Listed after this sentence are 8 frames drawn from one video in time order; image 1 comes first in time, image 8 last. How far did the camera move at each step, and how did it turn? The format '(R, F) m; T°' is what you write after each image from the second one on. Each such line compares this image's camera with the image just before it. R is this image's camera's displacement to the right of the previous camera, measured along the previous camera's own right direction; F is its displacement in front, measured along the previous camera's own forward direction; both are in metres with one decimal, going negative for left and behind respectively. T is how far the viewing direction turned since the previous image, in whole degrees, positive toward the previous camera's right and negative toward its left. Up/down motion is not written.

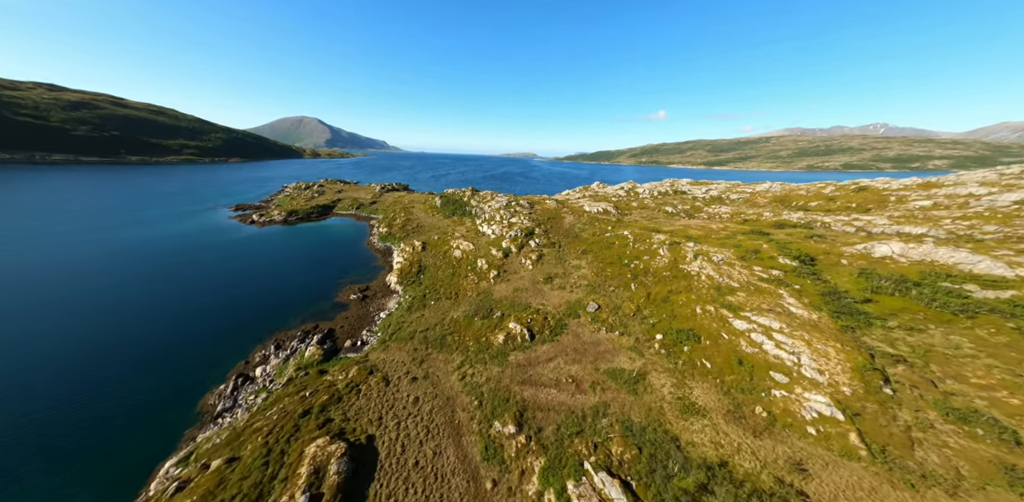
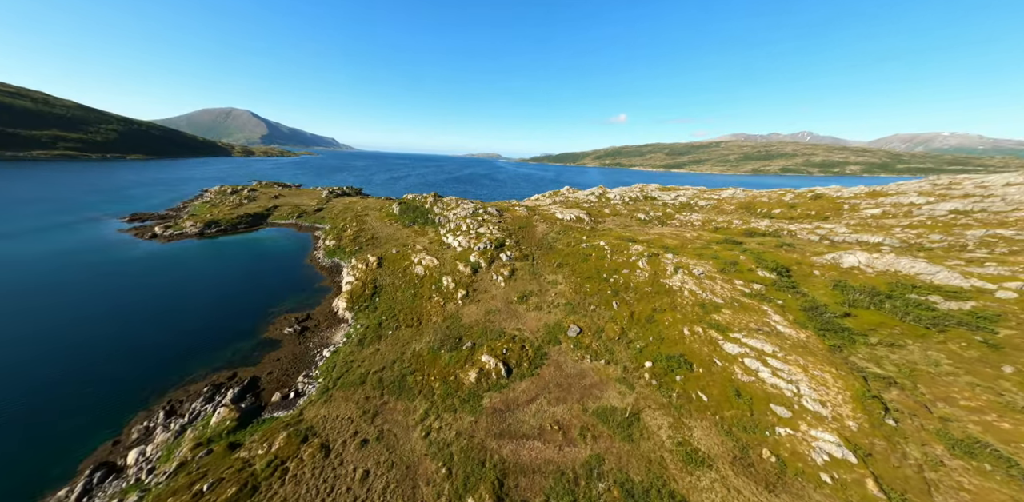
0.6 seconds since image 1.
(-0.7, +5.4) m; +6°
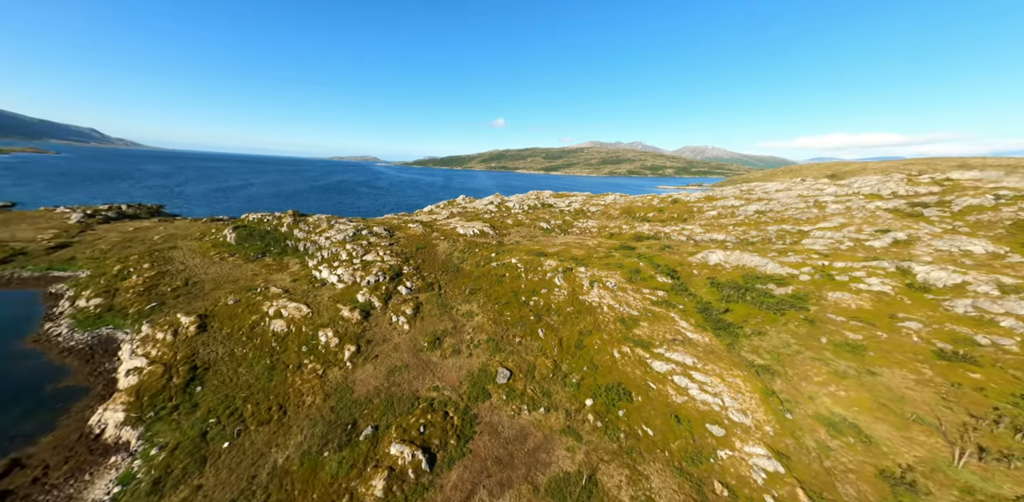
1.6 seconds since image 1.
(-2.4, +8.3) m; +20°
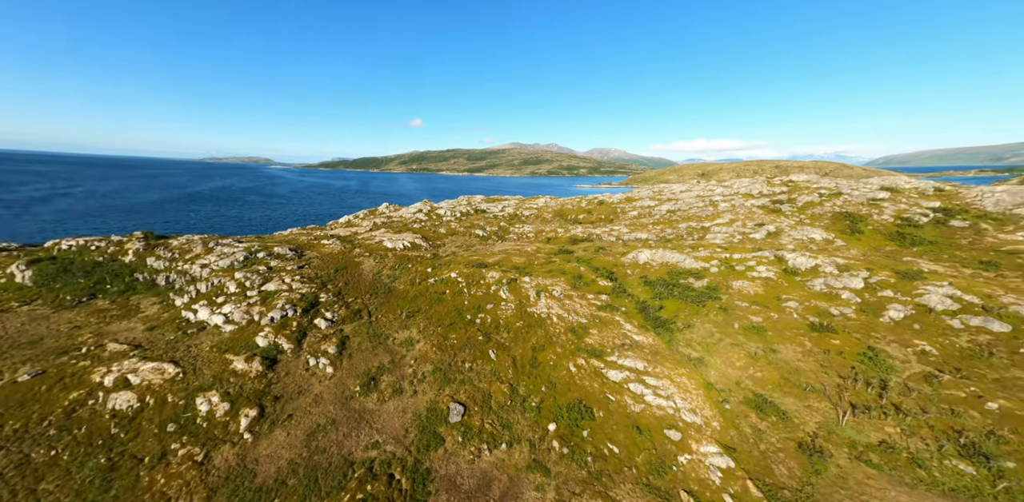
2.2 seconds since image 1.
(-1.8, +4.0) m; +13°
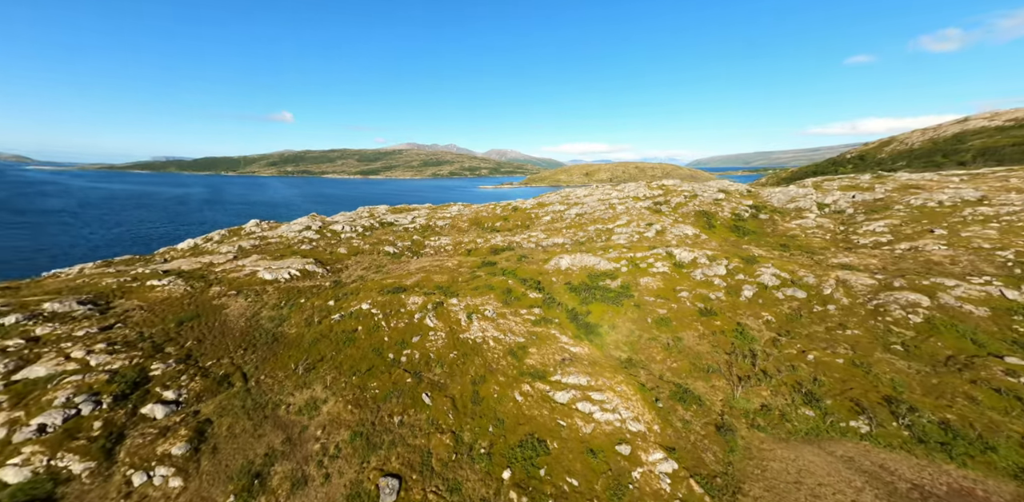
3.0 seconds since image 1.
(-2.4, +4.8) m; +16°
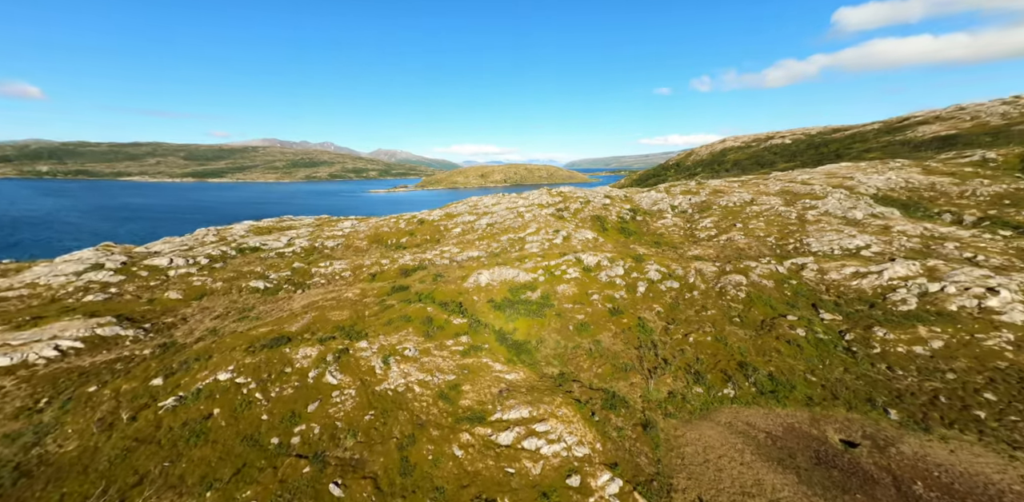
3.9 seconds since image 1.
(-2.9, +5.5) m; +19°
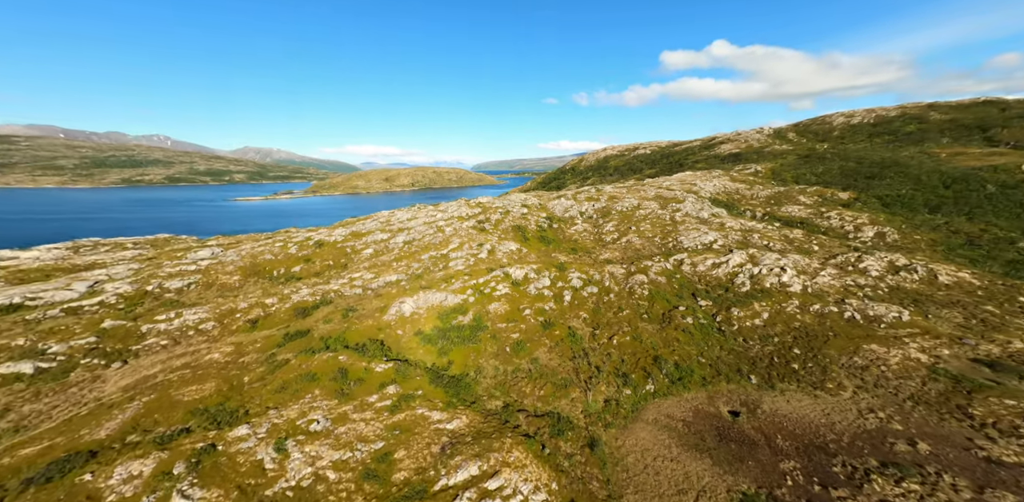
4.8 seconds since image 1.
(-1.7, +4.9) m; +15°
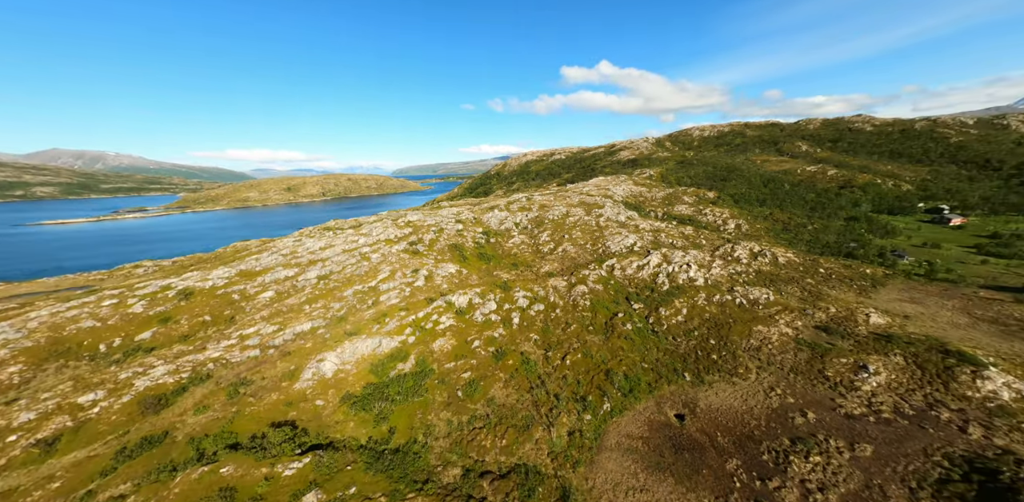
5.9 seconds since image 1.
(-1.2, +5.4) m; +10°
